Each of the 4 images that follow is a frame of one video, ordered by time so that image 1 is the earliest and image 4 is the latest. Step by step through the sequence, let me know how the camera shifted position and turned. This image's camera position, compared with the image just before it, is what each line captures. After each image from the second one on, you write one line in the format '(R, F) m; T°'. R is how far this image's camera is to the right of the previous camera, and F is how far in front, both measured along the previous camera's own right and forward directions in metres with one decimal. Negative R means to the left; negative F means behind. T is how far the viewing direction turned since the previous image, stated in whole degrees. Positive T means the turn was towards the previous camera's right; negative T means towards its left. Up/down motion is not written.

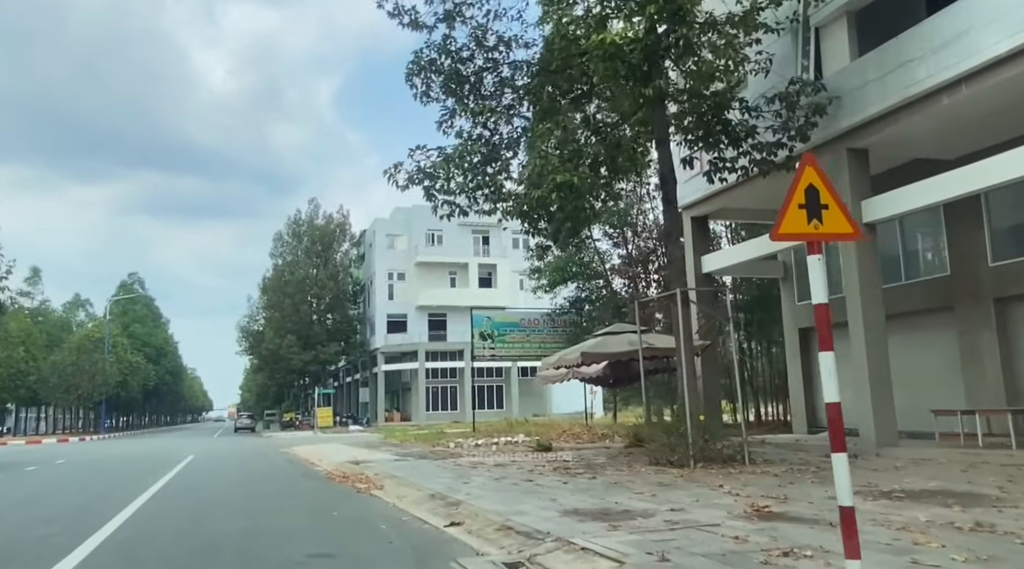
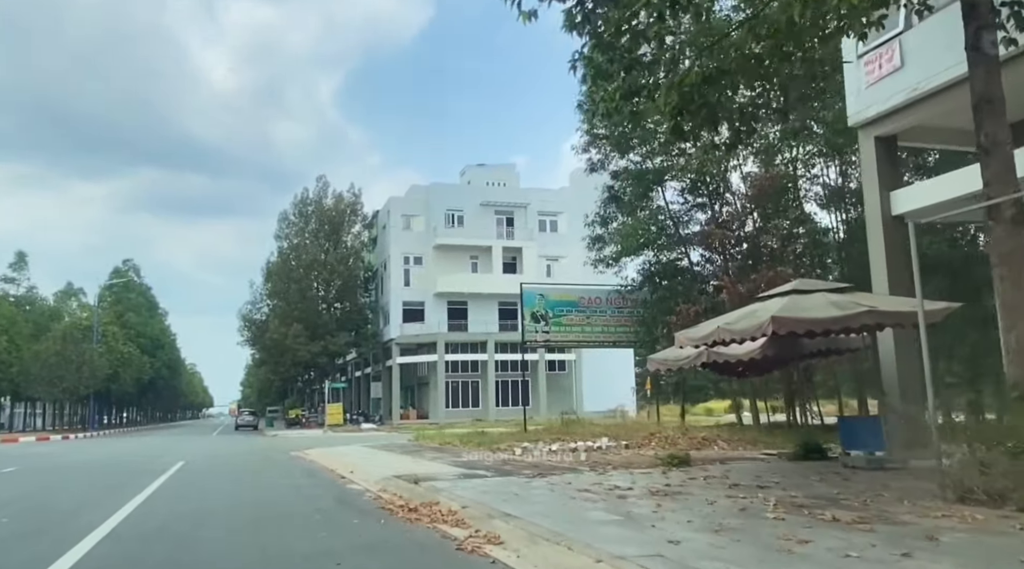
(-1.9, +5.2) m; 0°
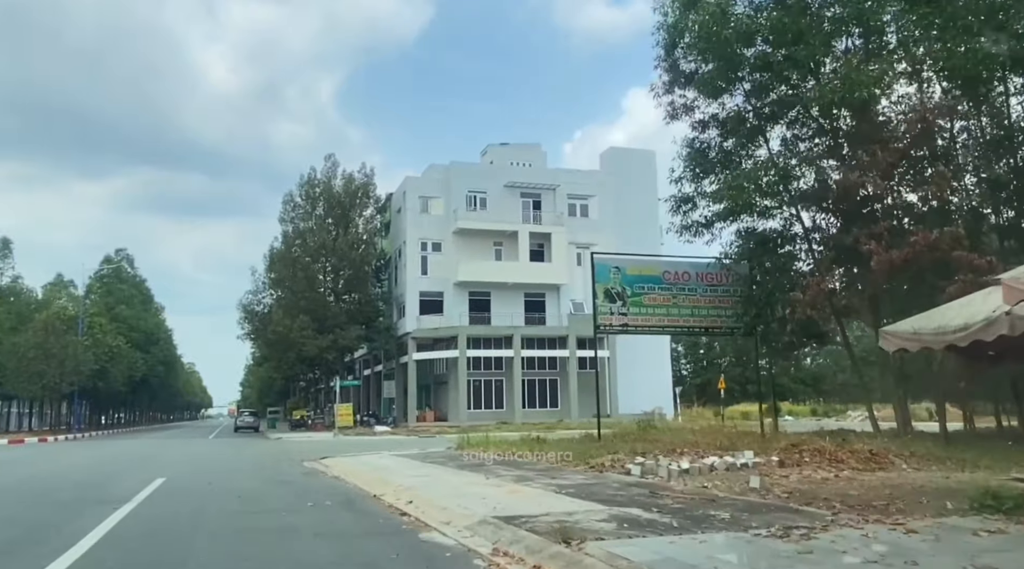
(-1.8, +5.1) m; 0°
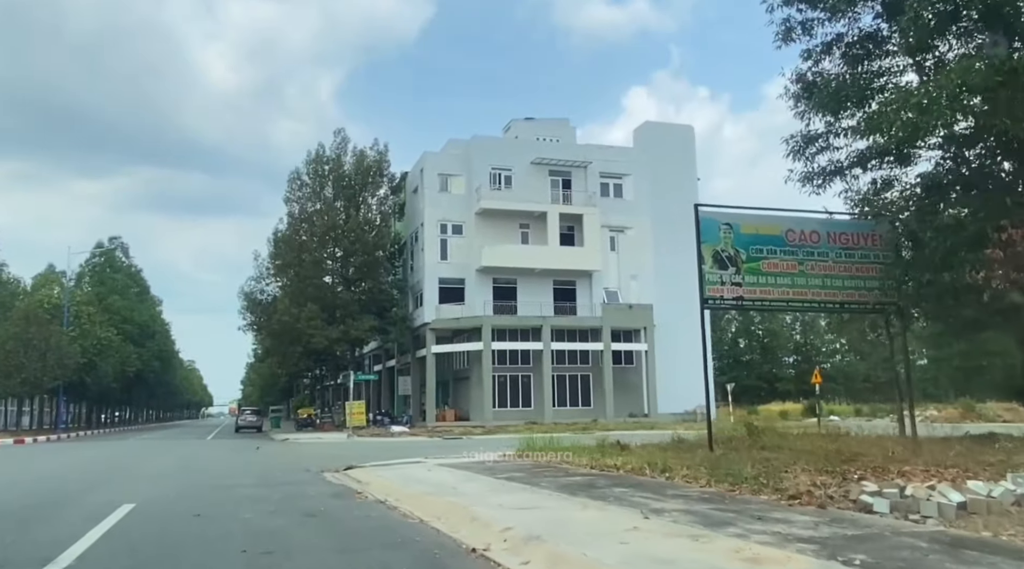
(-1.7, +4.6) m; 0°
